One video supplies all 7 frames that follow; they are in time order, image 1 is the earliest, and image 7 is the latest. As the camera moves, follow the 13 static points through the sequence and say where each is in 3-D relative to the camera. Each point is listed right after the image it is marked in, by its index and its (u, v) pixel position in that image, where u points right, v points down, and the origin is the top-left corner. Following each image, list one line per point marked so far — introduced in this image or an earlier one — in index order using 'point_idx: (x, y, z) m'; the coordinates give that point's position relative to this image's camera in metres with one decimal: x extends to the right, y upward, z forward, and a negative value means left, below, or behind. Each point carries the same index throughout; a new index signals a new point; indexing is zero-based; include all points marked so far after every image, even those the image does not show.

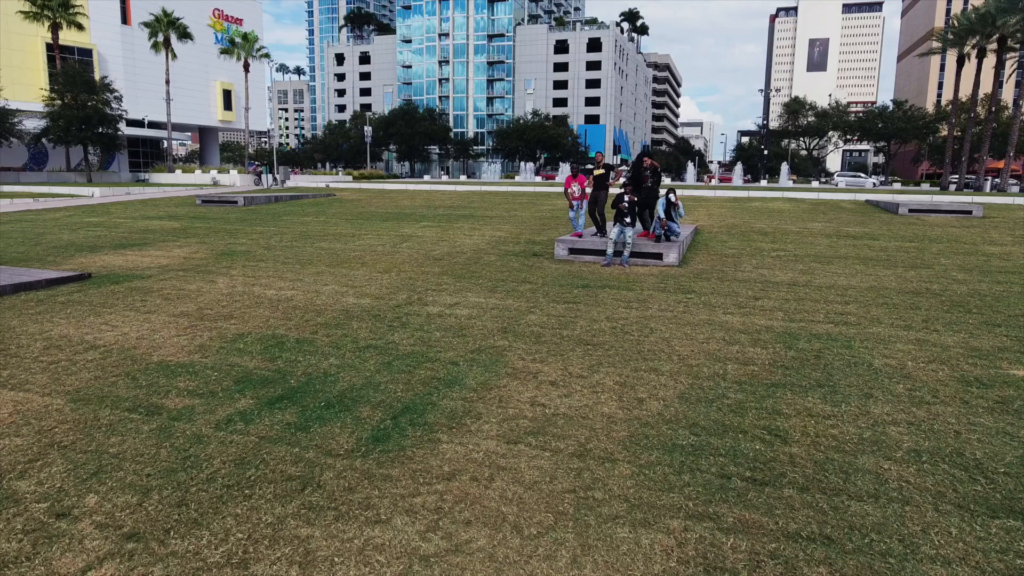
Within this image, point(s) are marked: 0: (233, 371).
0: (-2.2, -0.7, +5.4) m
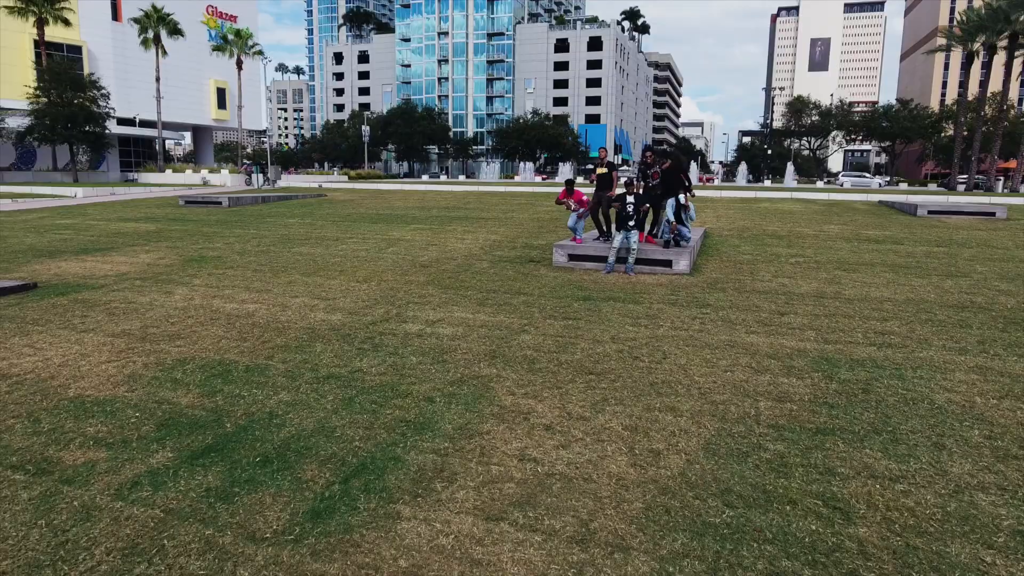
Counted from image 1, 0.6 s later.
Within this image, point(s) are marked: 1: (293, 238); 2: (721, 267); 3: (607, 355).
0: (-2.3, -0.8, +4.4) m
1: (-4.2, +1.0, +13.0) m
2: (+3.0, +0.3, +9.5) m
3: (+0.8, -0.6, +5.5) m
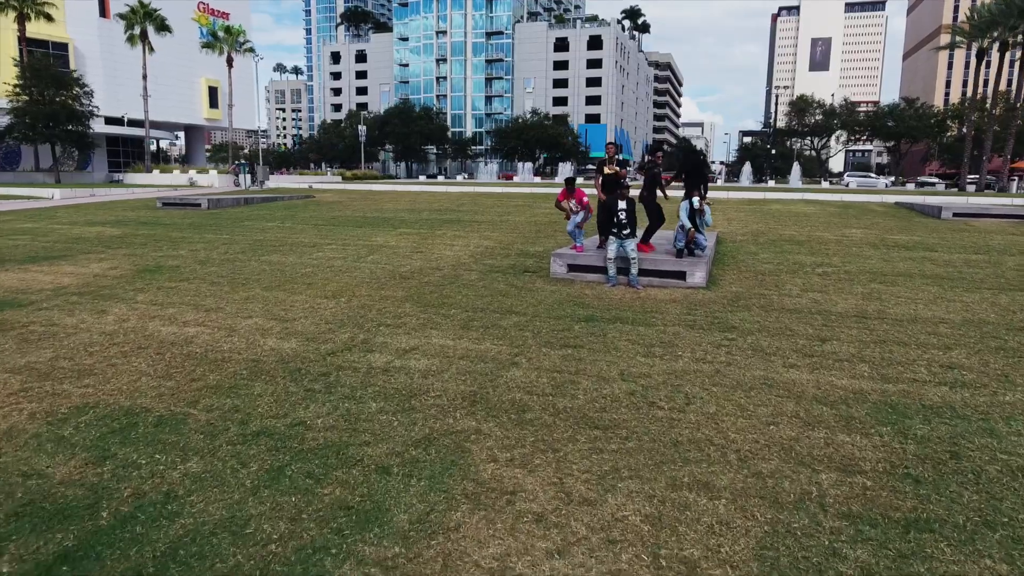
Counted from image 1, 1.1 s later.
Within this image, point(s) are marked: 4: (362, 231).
0: (-2.4, -1.0, +3.3) m
1: (-4.3, +0.8, +11.9) m
2: (+2.9, +0.1, +8.4) m
3: (+0.7, -0.7, +4.4) m
4: (-3.0, +1.1, +13.5) m
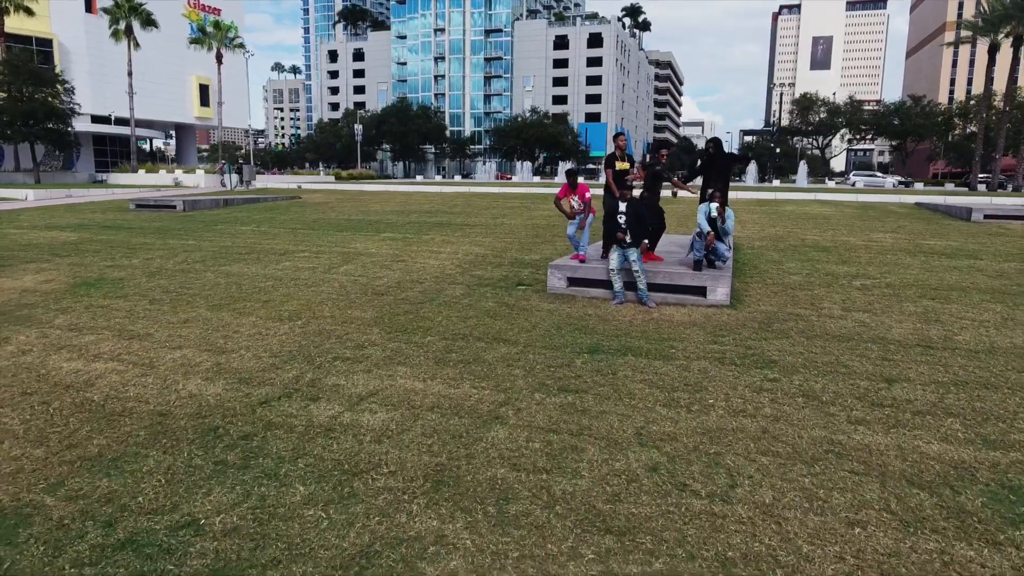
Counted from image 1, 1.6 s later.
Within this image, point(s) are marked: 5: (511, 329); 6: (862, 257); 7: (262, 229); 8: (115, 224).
0: (-2.5, -1.2, +2.1) m
1: (-4.4, +0.6, +10.7) m
2: (+2.8, -0.1, +7.2) m
3: (+0.6, -0.9, +3.2) m
4: (-3.1, +1.0, +12.3) m
5: (0.0, -0.4, +5.9) m
6: (+5.0, +0.4, +9.7) m
7: (-5.1, +1.2, +13.7) m
8: (-8.7, +1.4, +14.8) m
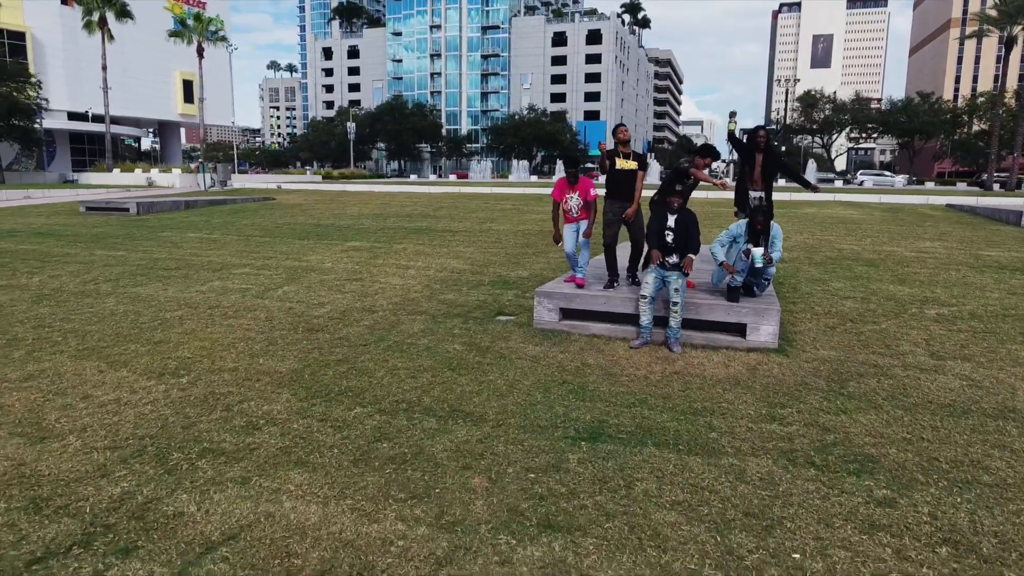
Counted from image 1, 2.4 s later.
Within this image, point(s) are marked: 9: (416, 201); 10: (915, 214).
0: (-2.7, -1.5, +0.4) m
1: (-4.7, +0.3, +9.0) m
2: (+2.5, -0.4, +5.5) m
3: (+0.4, -1.2, +1.5) m
4: (-3.3, +0.7, +10.6) m
5: (-0.2, -0.7, +4.2) m
6: (+4.8, +0.2, +7.9) m
7: (-5.3, +0.9, +12.0) m
8: (-8.9, +1.1, +13.0) m
9: (-2.7, +2.4, +19.0) m
10: (+9.3, +1.7, +15.6) m
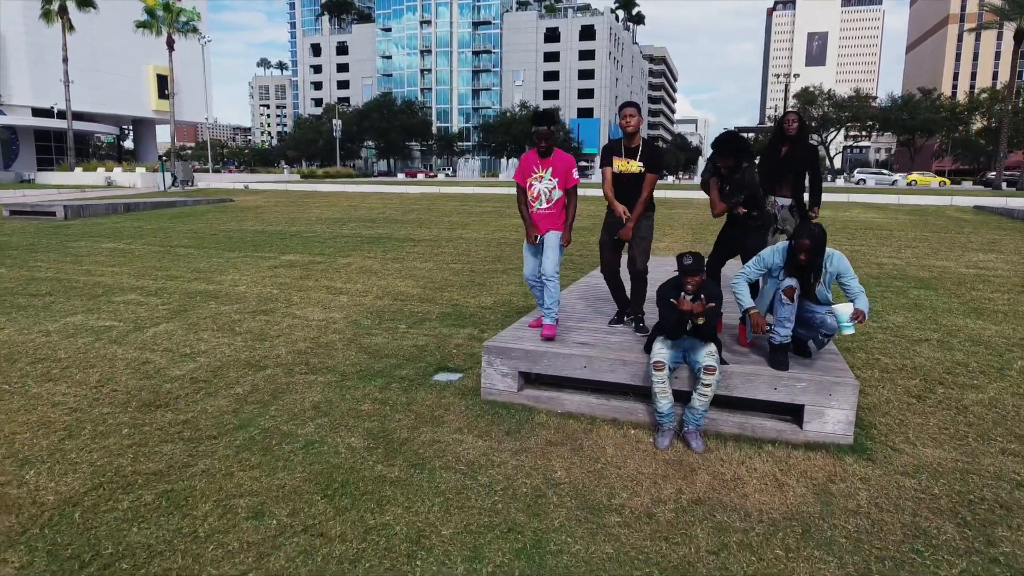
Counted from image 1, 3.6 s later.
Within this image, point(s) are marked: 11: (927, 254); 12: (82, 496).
0: (-3.0, -1.8, -1.4) m
1: (-5.0, 0.0, +7.1) m
2: (+2.2, -0.6, +3.7) m
3: (+0.1, -1.5, -0.3) m
4: (-3.7, +0.4, +8.8) m
5: (-0.6, -1.0, +2.4) m
6: (+4.4, -0.1, +6.2) m
7: (-5.7, +0.6, +10.1) m
8: (-9.3, +0.8, +11.1) m
9: (-3.2, +2.2, +17.1) m
10: (+8.9, +1.5, +13.8) m
11: (+5.5, +0.5, +8.9) m
12: (-1.8, -0.9, +2.8) m
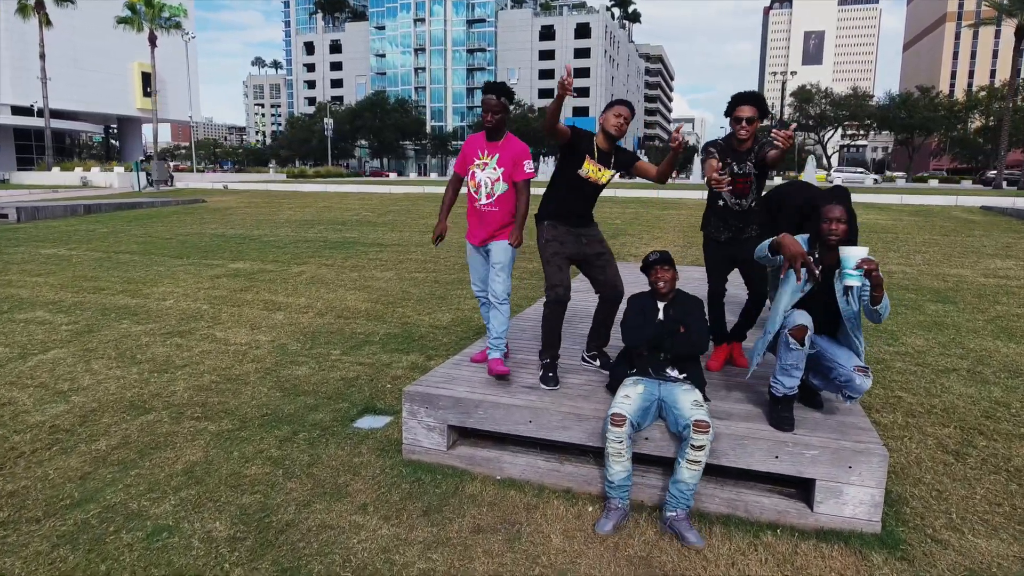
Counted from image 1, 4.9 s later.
0: (-3.3, -1.9, -2.3) m
1: (-5.4, -0.1, +6.3) m
2: (+1.9, -0.8, +2.9) m
3: (-0.2, -1.7, -1.1) m
4: (-4.0, +0.2, +7.9) m
5: (-0.9, -1.1, +1.5) m
6: (+4.1, -0.2, +5.4) m
7: (-6.0, +0.5, +9.3) m
8: (-9.7, +0.7, +10.3) m
9: (-3.6, +2.0, +16.3) m
10: (+8.5, +1.3, +13.0) m
11: (+5.1, +0.3, +8.1) m
12: (-2.1, -1.0, +2.0) m
